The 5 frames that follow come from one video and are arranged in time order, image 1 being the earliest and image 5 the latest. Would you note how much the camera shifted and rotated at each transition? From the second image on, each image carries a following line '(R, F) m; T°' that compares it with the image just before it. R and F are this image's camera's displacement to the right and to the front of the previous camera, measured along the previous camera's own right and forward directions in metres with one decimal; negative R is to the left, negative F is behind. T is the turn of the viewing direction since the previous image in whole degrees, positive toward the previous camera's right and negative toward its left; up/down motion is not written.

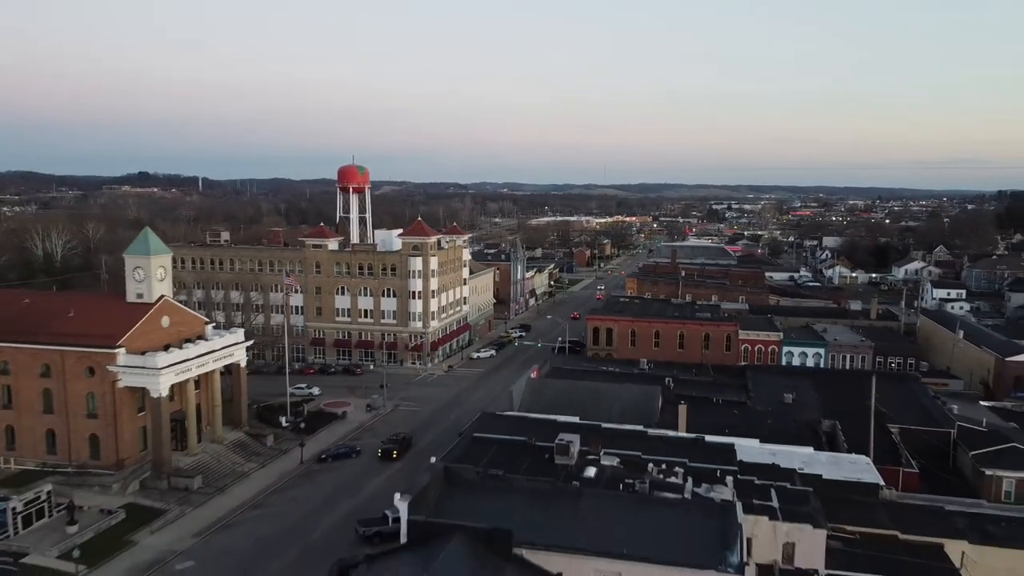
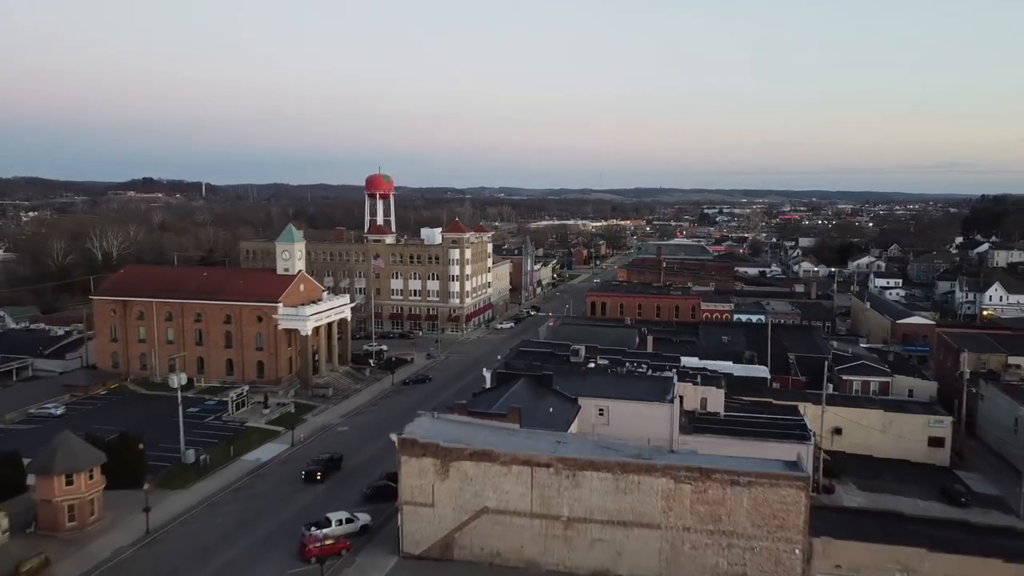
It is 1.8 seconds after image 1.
(-2.1, -16.4) m; 0°
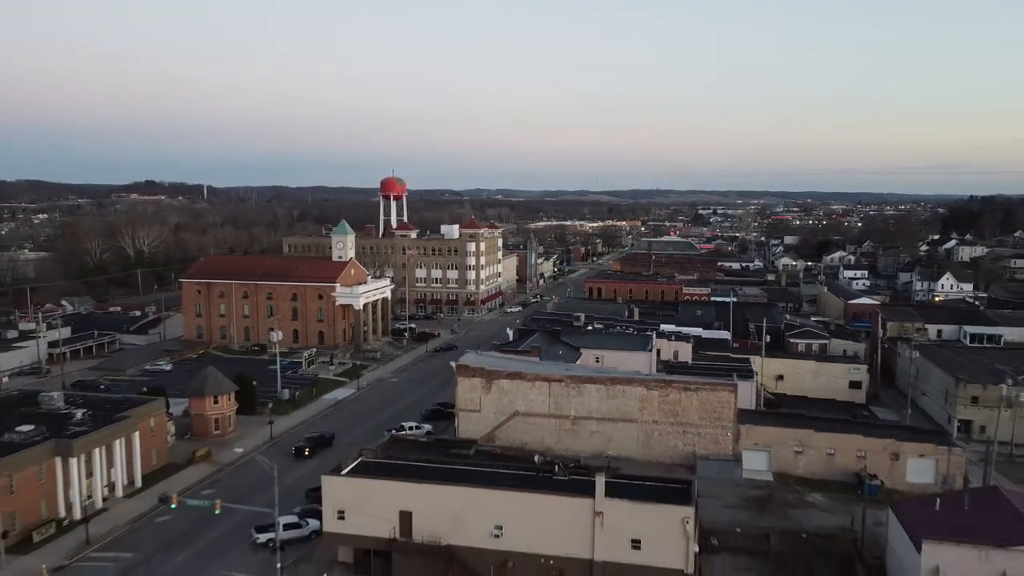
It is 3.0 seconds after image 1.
(-1.3, -11.3) m; 0°
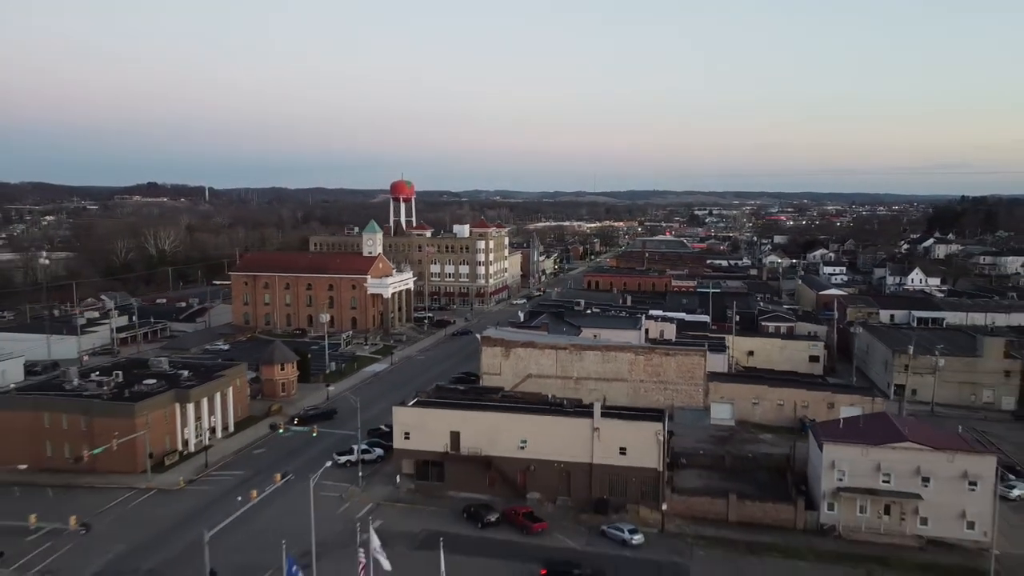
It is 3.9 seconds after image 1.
(-1.0, -8.8) m; 0°
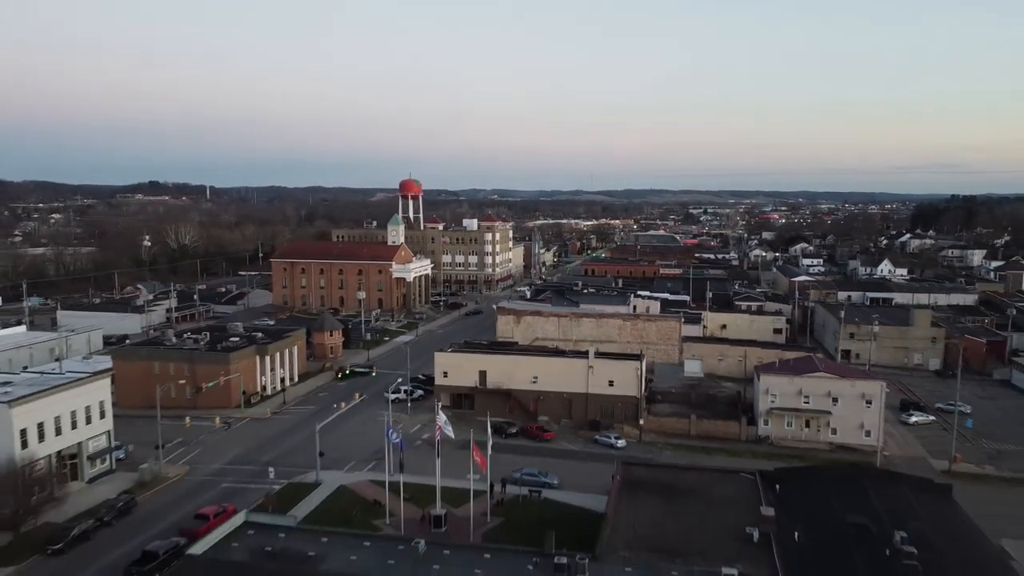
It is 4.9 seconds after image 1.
(-1.0, -9.9) m; 0°
